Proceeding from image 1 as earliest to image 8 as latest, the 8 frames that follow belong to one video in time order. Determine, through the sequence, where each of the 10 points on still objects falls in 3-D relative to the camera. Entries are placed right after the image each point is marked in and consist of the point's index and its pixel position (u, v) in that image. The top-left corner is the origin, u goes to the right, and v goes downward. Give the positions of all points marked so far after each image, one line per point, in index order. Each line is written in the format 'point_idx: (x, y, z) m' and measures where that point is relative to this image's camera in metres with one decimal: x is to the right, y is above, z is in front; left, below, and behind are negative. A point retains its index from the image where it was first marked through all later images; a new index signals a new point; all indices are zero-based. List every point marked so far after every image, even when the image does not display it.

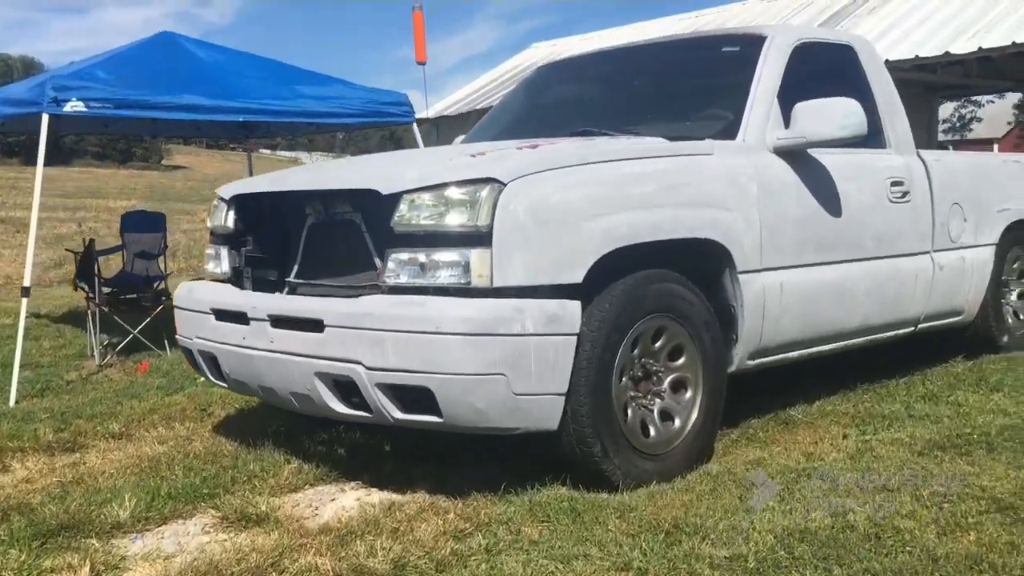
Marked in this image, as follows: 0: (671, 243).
0: (+0.6, +0.2, +3.5) m
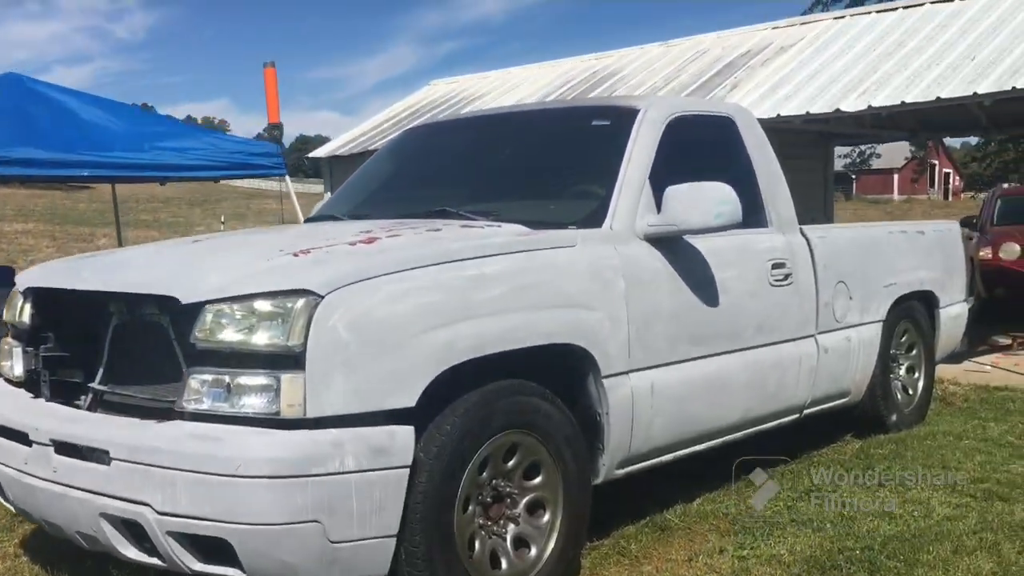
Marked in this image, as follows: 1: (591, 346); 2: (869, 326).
0: (0.0, -0.2, +3.2) m
1: (+0.3, -0.2, +3.3) m
2: (+1.9, -0.2, +5.1) m
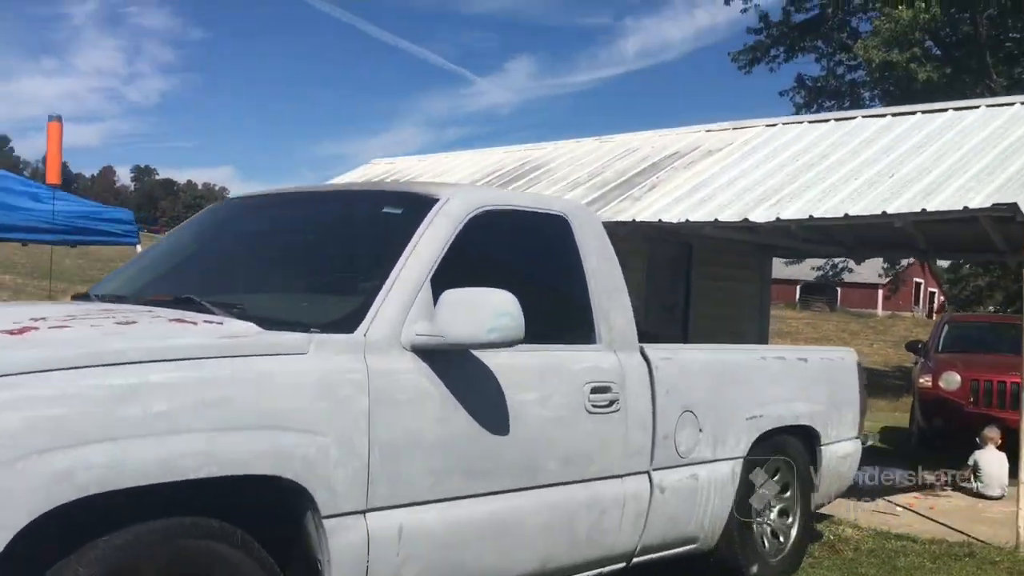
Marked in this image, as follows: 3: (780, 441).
0: (-0.8, -0.5, +2.5) m
1: (-0.6, -0.5, +2.7) m
2: (+1.0, -0.8, +4.5) m
3: (+1.4, -0.8, +5.0) m
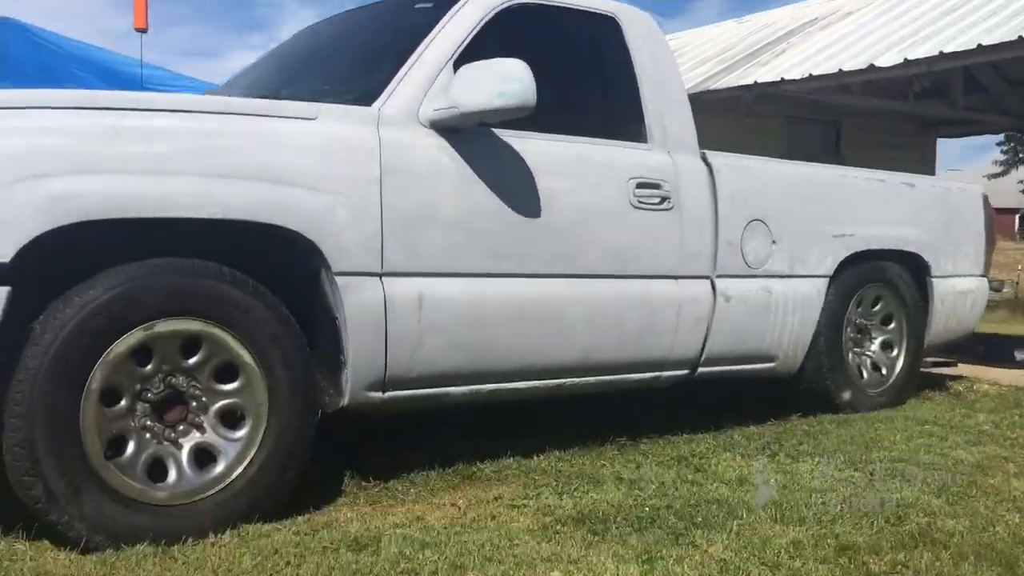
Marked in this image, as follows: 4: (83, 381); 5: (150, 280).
0: (-0.8, +0.2, +2.7) m
1: (-0.6, +0.2, +2.8) m
2: (+1.3, 0.0, +4.3) m
3: (+1.8, +0.1, +4.7) m
4: (-1.1, -0.2, +2.5) m
5: (-1.0, 0.0, +2.6) m
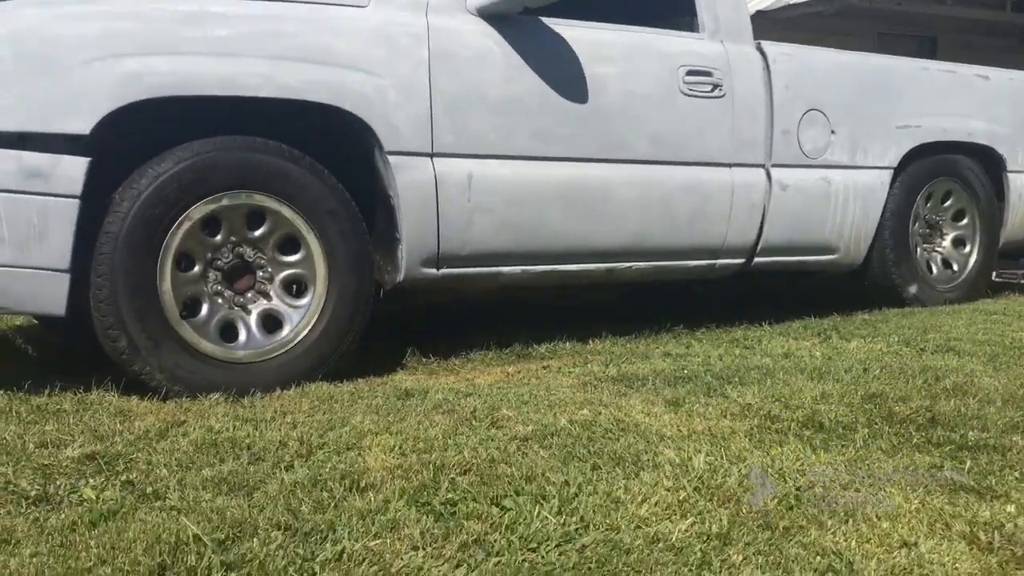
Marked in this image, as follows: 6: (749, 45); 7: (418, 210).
0: (-0.7, +0.6, +2.9) m
1: (-0.5, +0.5, +3.0) m
2: (+1.6, +0.5, +4.3) m
3: (+2.1, +0.6, +4.6) m
4: (-1.0, +0.1, +2.7) m
5: (-0.9, +0.4, +2.8) m
6: (+1.0, +1.0, +3.9) m
7: (-0.3, +0.3, +3.2) m
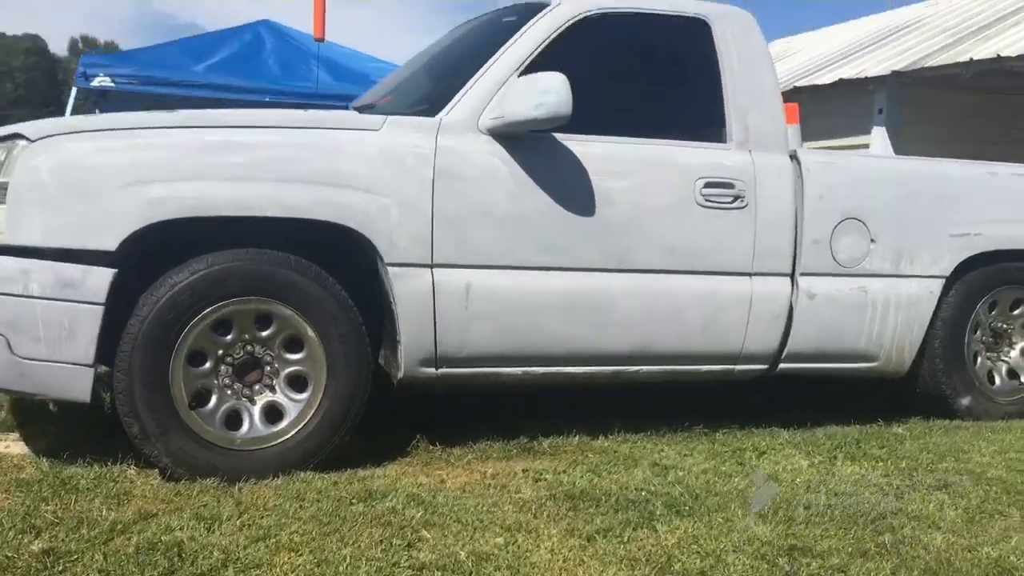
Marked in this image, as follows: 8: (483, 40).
0: (-0.8, +0.2, +3.3) m
1: (-0.5, +0.2, +3.3) m
2: (+1.7, 0.0, +4.2) m
3: (+2.3, +0.1, +4.4) m
4: (-1.1, -0.2, +3.2) m
5: (-0.9, +0.1, +3.2) m
6: (+1.1, +0.5, +4.0) m
7: (-0.3, -0.1, +3.4) m
8: (-0.1, +1.0, +3.9) m
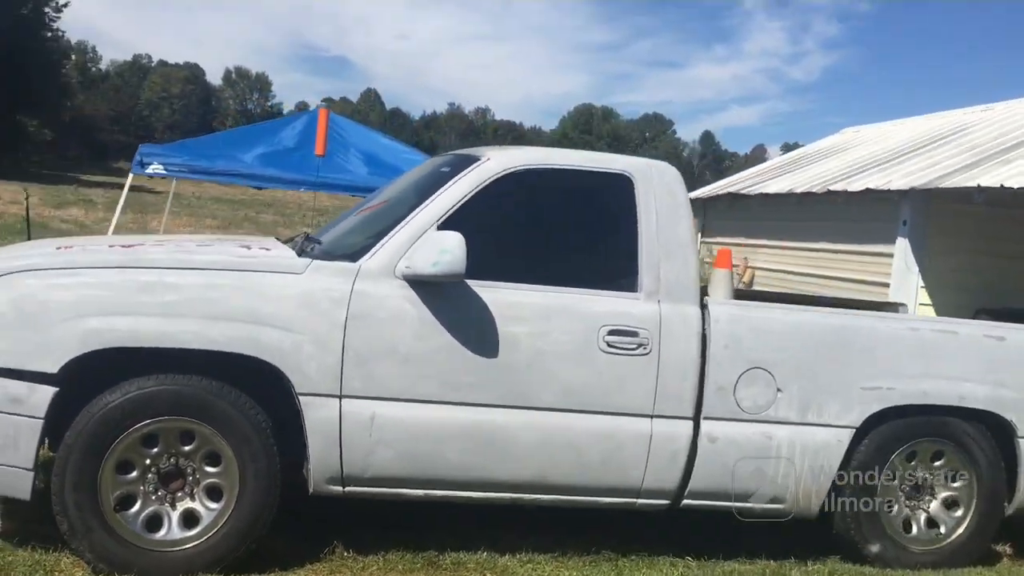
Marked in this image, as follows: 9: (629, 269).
0: (-1.2, -0.2, +3.7) m
1: (-0.9, -0.3, +3.8) m
2: (+1.4, -0.6, +4.4) m
3: (+2.0, -0.6, +4.5) m
4: (-1.5, -0.6, +3.7) m
5: (-1.4, -0.4, +3.7) m
6: (+0.8, -0.1, +4.2) m
7: (-0.8, -0.6, +3.8) m
8: (-0.4, +0.4, +4.3) m
9: (+0.5, +0.1, +4.2) m
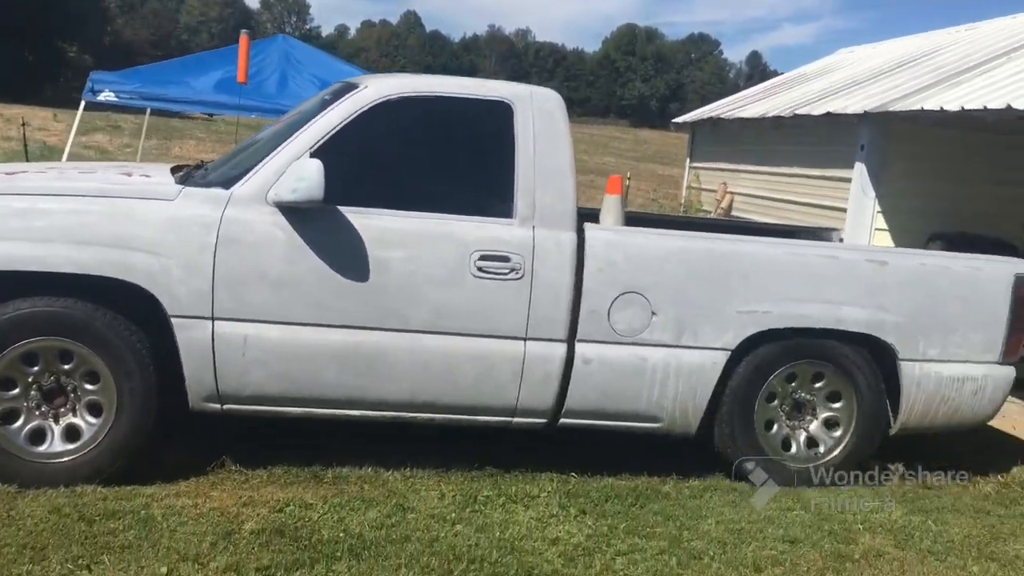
0: (-1.8, 0.0, +3.9) m
1: (-1.5, 0.0, +3.9) m
2: (+0.8, -0.3, +4.5) m
3: (+1.4, -0.3, +4.6) m
4: (-2.1, -0.3, +3.9) m
5: (-1.9, -0.1, +3.9) m
6: (+0.2, +0.3, +4.3) m
7: (-1.3, -0.3, +4.0) m
8: (-0.9, +0.8, +4.4) m
9: (0.0, +0.4, +4.3) m
